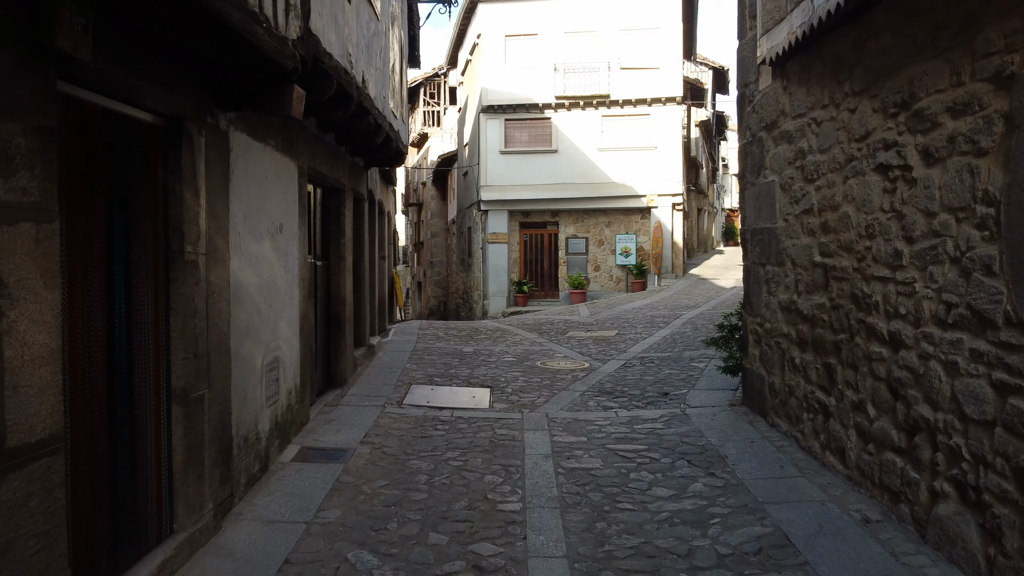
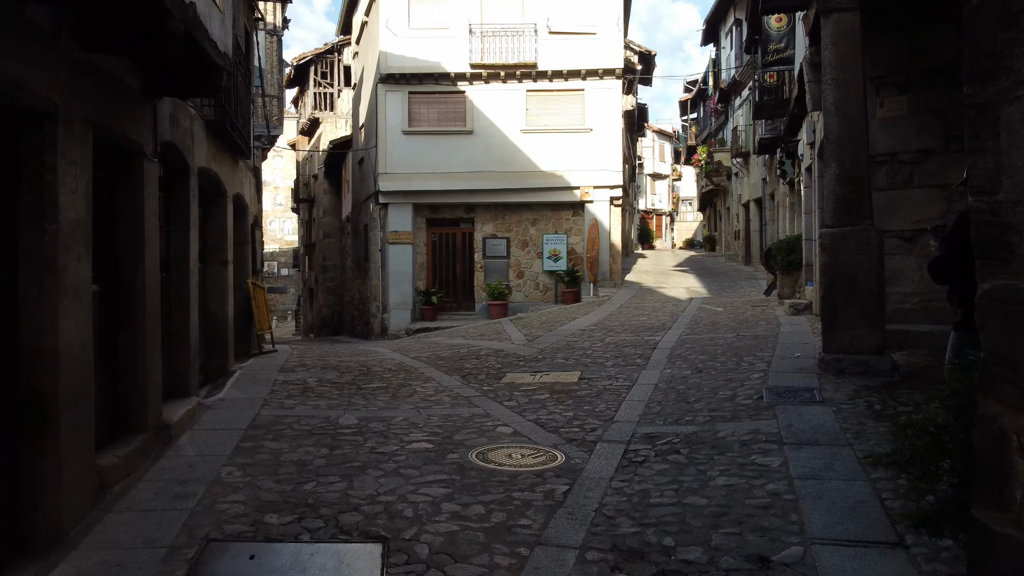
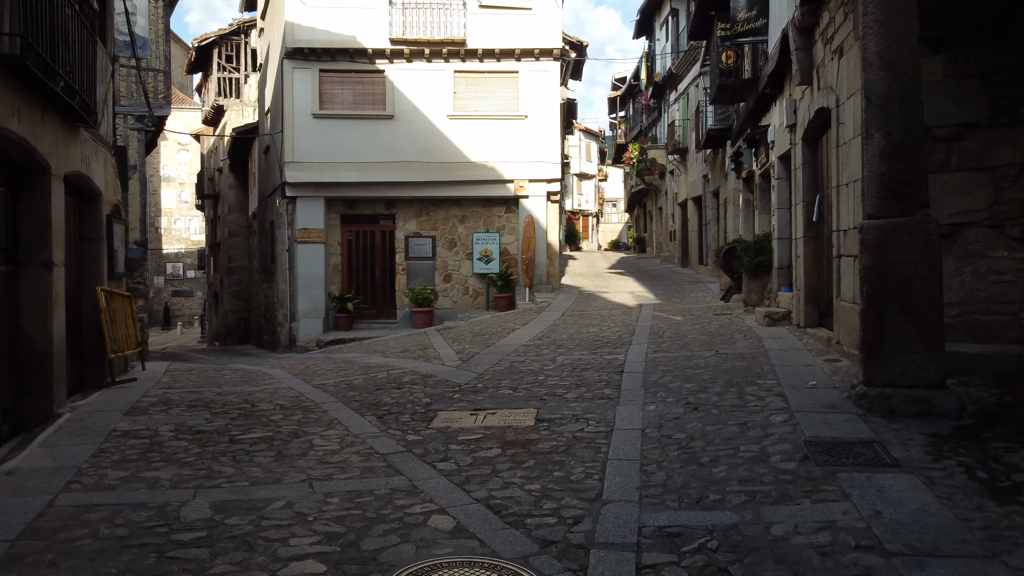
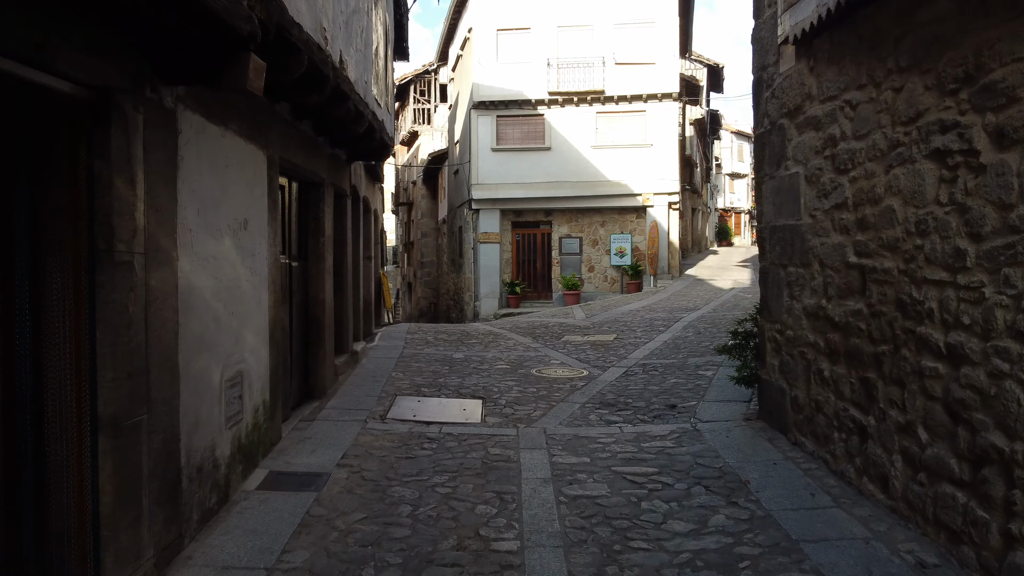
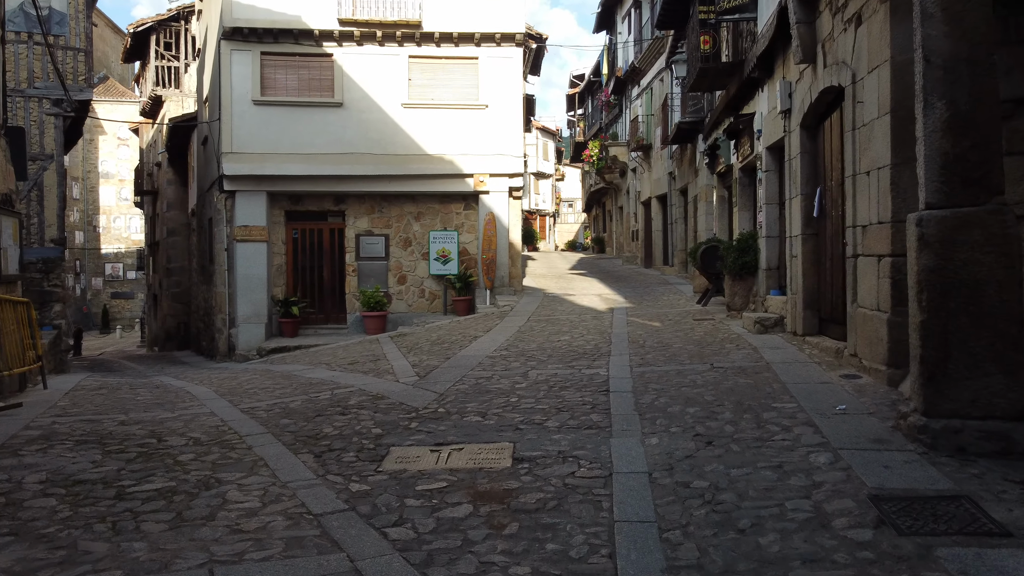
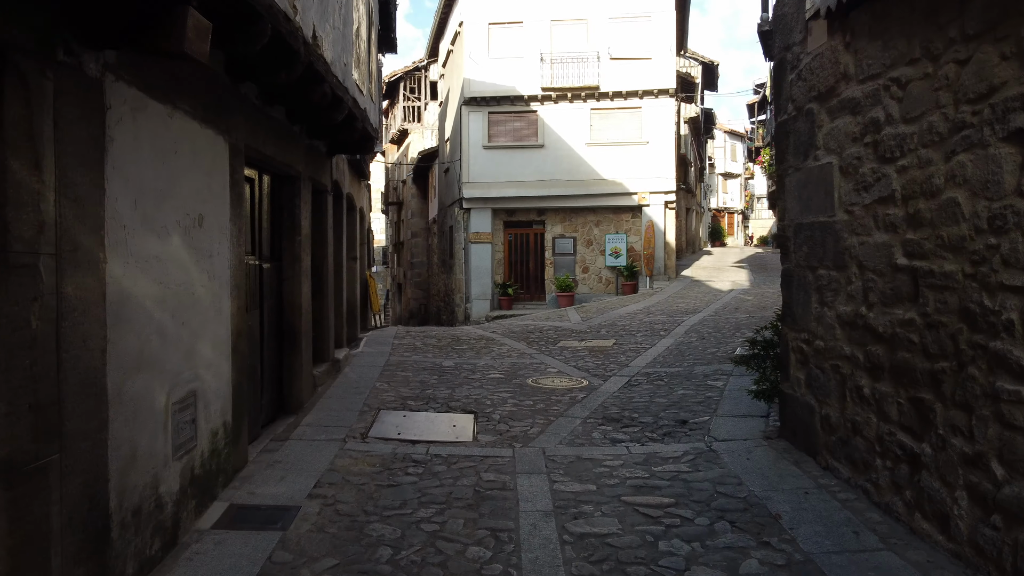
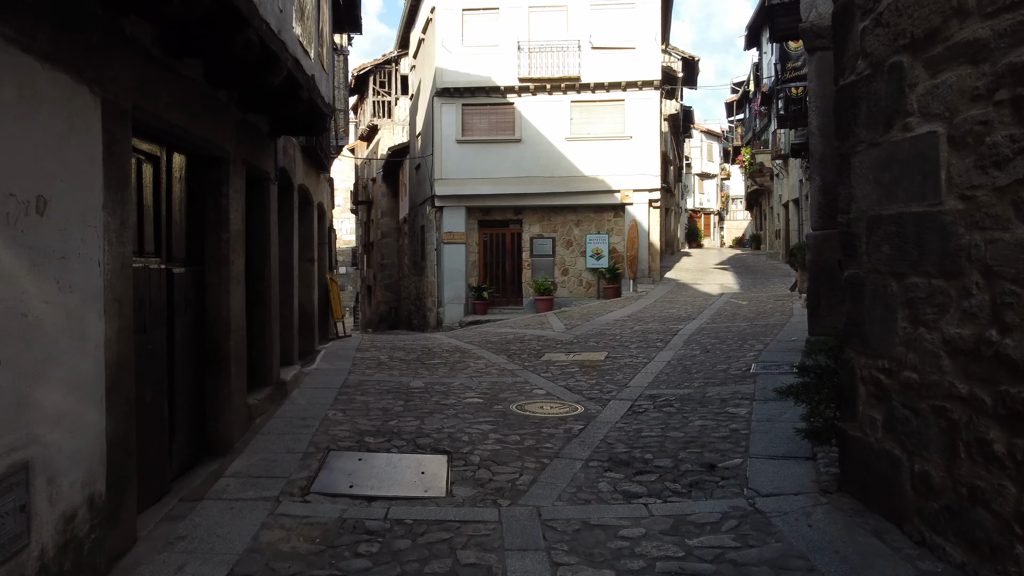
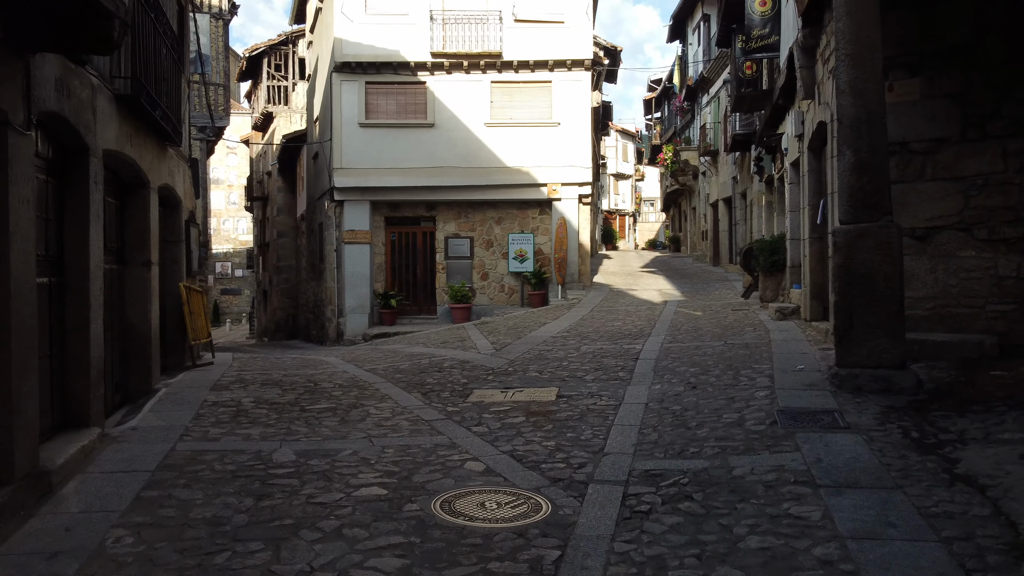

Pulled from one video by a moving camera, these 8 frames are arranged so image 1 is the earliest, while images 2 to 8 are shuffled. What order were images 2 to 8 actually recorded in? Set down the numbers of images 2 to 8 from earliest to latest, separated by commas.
4, 6, 7, 2, 8, 3, 5
